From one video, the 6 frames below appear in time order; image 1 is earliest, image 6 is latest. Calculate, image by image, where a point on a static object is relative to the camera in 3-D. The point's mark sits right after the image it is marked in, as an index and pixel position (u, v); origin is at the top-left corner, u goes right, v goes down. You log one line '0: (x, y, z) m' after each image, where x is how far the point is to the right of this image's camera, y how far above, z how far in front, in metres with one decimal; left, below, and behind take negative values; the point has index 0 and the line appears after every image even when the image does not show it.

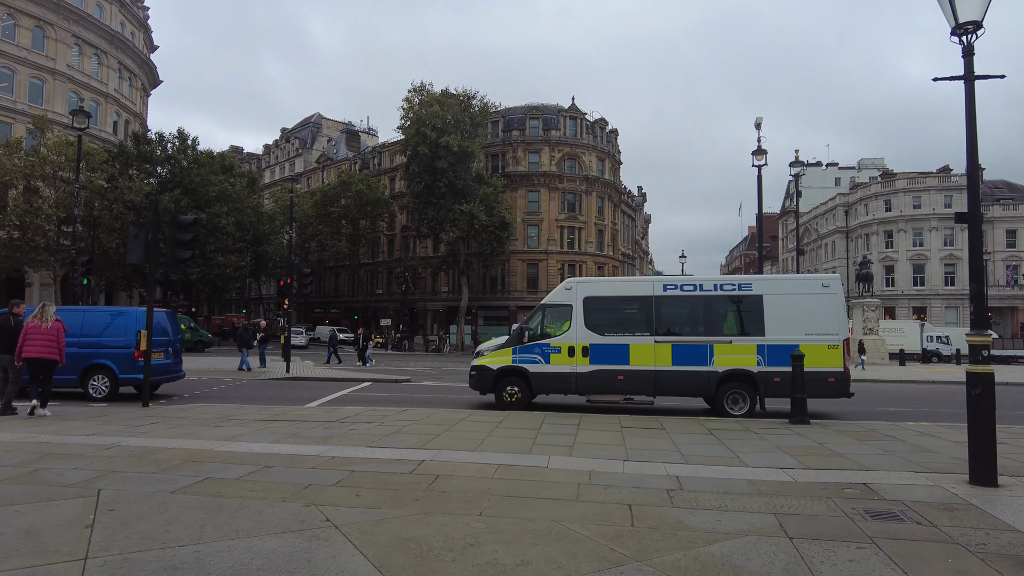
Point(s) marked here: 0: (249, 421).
0: (-3.6, -1.9, +9.1) m
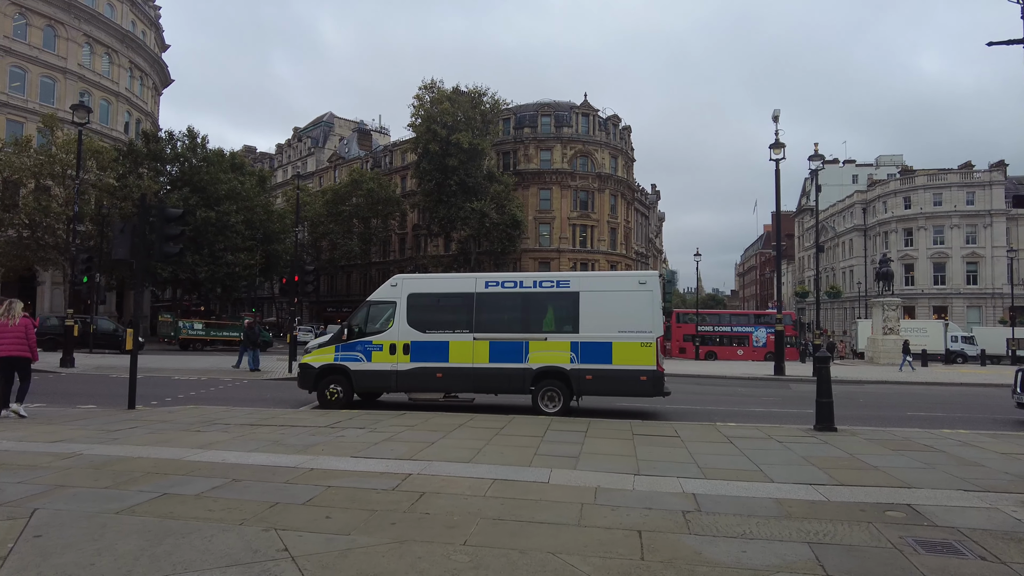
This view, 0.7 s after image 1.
0: (-3.6, -1.8, +8.5) m
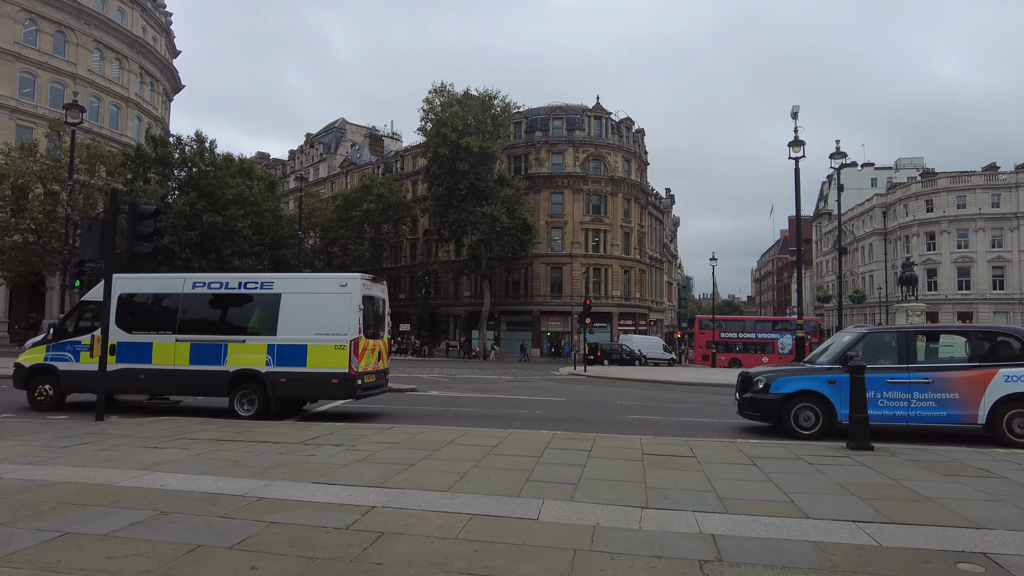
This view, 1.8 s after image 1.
0: (-3.7, -1.8, +7.7) m
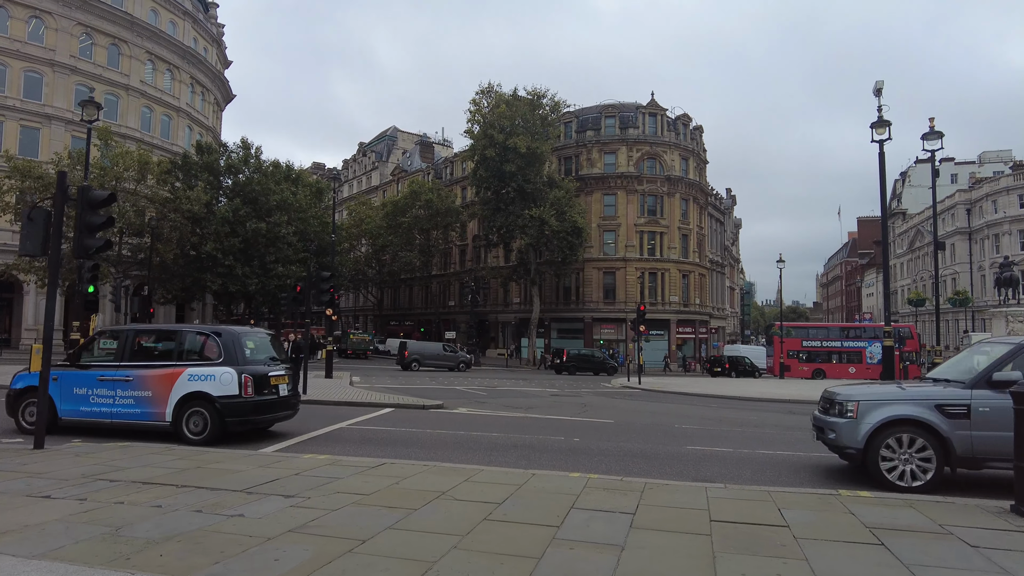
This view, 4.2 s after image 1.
0: (-3.5, -1.8, +5.8) m
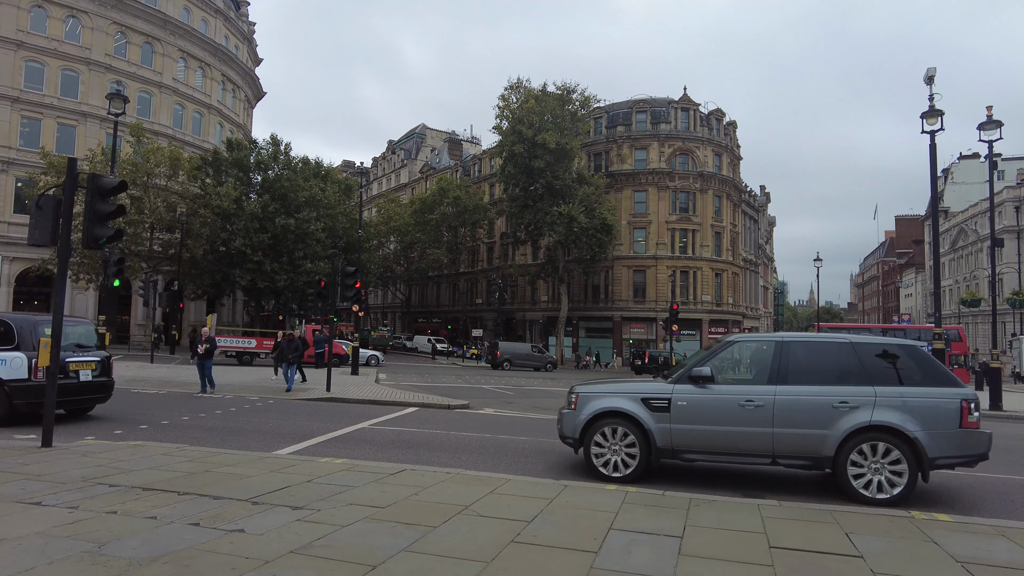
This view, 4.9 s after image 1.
0: (-3.3, -1.7, +5.4) m
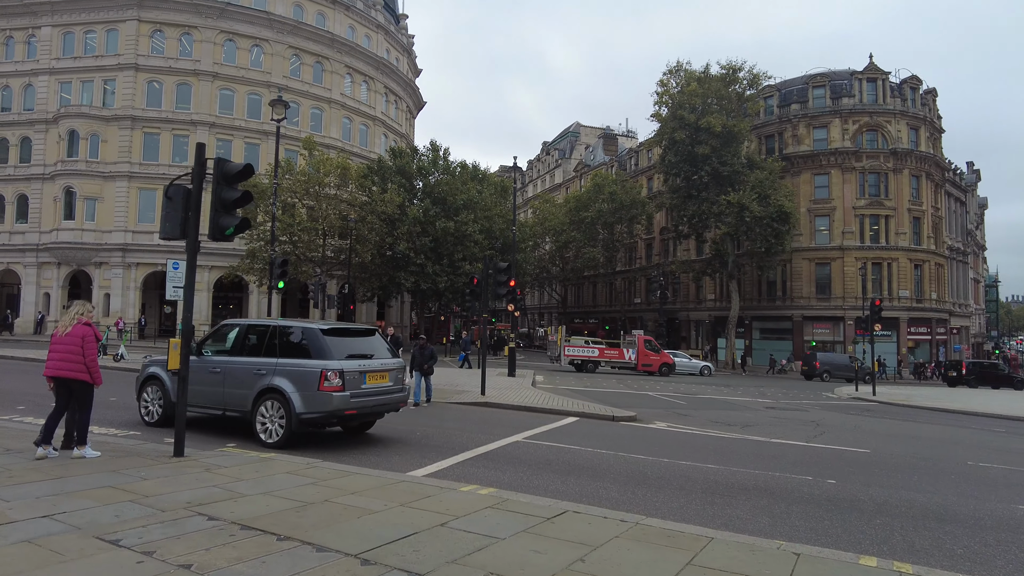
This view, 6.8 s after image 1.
0: (-2.0, -1.6, +4.3) m
